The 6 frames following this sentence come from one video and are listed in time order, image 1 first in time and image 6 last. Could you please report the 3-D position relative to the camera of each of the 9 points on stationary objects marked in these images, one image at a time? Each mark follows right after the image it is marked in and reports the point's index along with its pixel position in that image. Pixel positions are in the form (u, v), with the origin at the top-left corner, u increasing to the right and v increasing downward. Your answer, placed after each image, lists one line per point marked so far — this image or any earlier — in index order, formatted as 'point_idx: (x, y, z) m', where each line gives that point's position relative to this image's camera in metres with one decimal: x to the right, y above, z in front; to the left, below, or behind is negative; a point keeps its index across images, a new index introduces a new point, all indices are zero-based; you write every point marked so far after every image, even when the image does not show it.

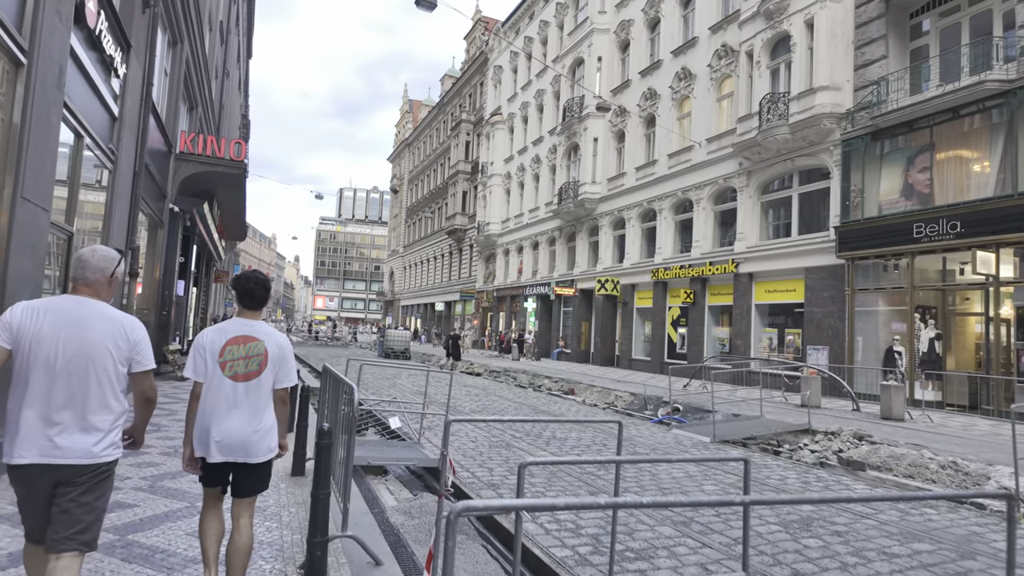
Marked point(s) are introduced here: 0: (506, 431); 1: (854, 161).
0: (-0.1, -2.3, +9.2) m
1: (+10.1, +3.7, +17.4) m
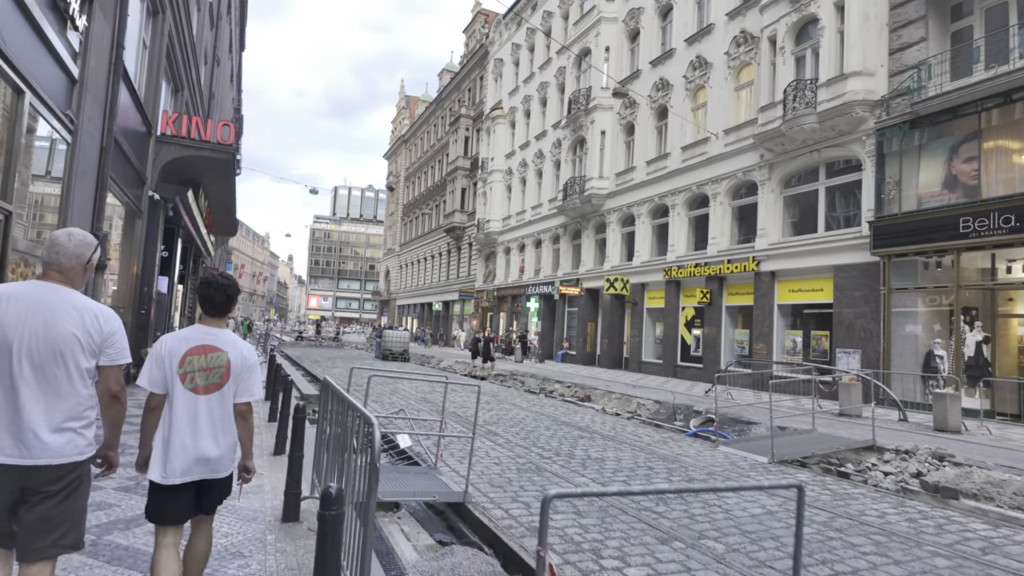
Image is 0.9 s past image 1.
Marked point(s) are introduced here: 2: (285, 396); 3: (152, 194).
0: (+0.3, -2.2, +7.9) m
1: (+10.4, +3.7, +16.2) m
2: (-3.0, -1.4, +7.9) m
3: (-7.7, +2.0, +12.6) m
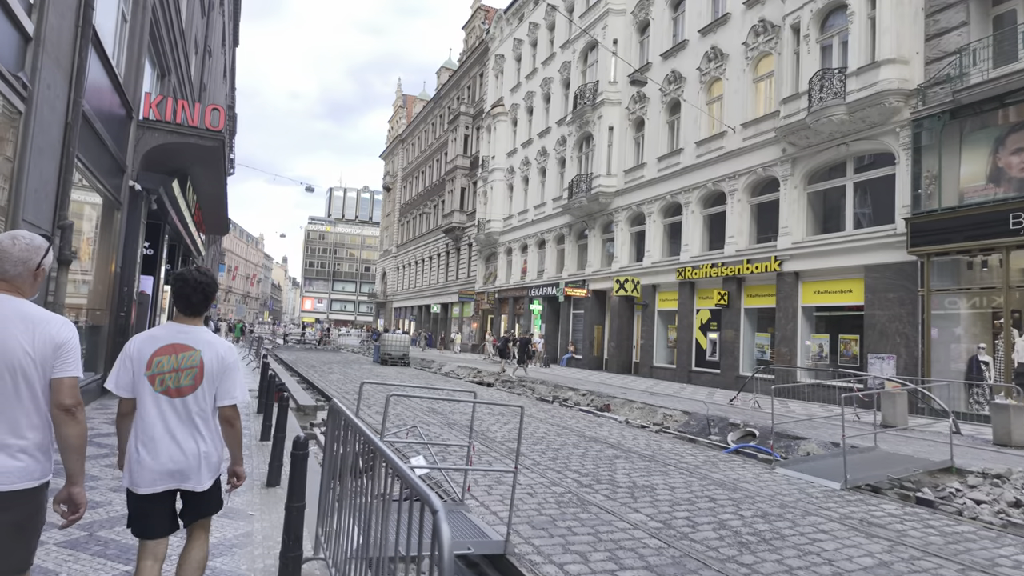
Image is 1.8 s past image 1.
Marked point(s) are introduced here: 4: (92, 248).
0: (+0.7, -2.2, +6.8) m
1: (+10.7, +3.7, +15.2) m
2: (-2.6, -1.4, +6.7) m
3: (-7.3, +2.0, +11.5) m
4: (-7.3, +0.7, +10.2) m
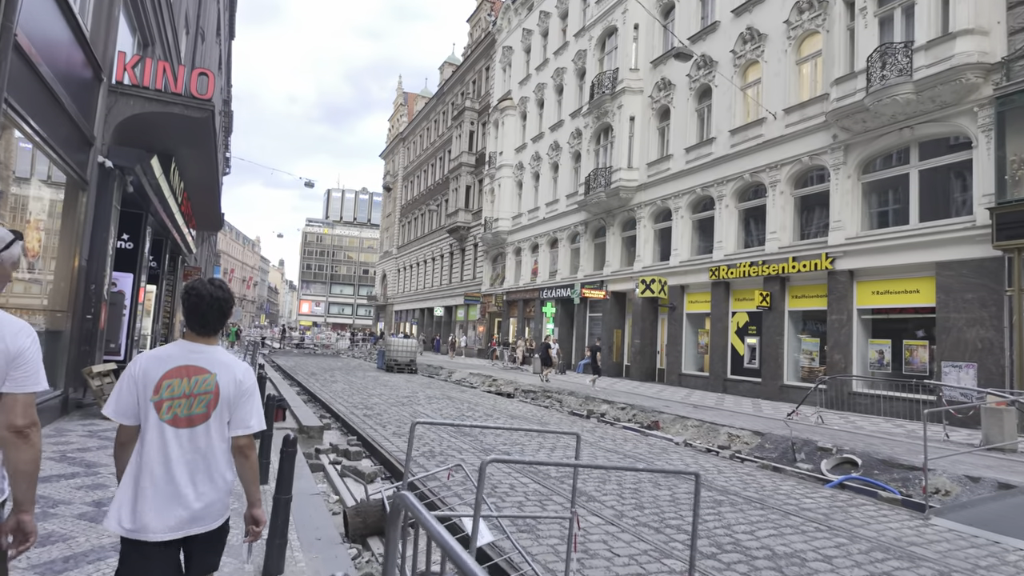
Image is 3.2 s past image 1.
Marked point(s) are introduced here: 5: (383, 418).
0: (+1.4, -2.1, +4.9) m
1: (+11.4, +3.7, +13.4) m
2: (-1.9, -1.3, +4.9) m
3: (-6.6, +2.1, +9.6) m
4: (-6.5, +0.7, +8.3) m
5: (-2.5, -2.5, +11.5) m
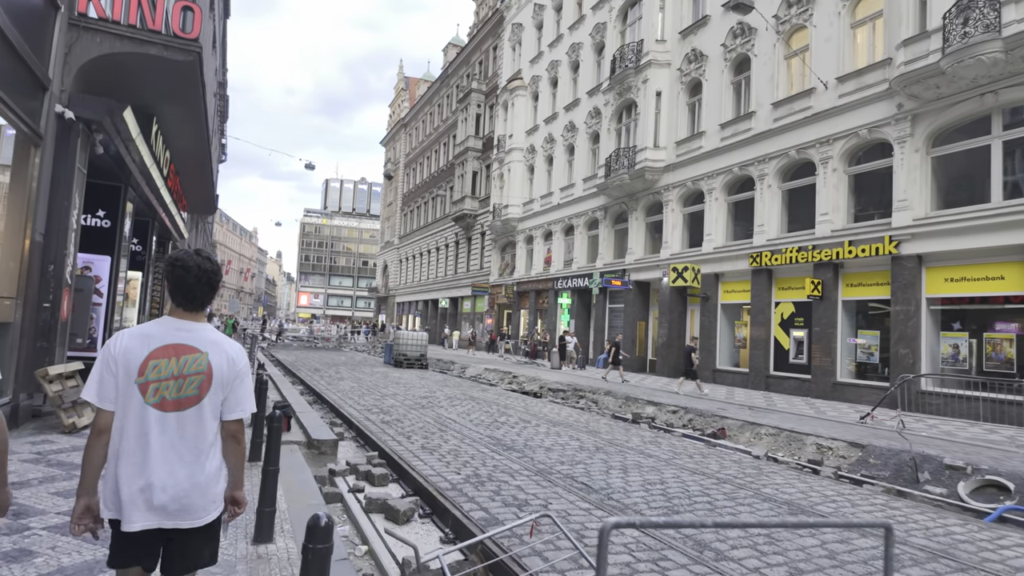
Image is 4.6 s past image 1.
0: (+2.2, -1.9, +3.2) m
1: (+12.1, +4.0, +11.6) m
2: (-1.1, -1.2, +3.1) m
3: (-5.9, +2.3, +7.7) m
4: (-5.8, +1.0, +6.5) m
5: (-1.8, -2.3, +9.7) m
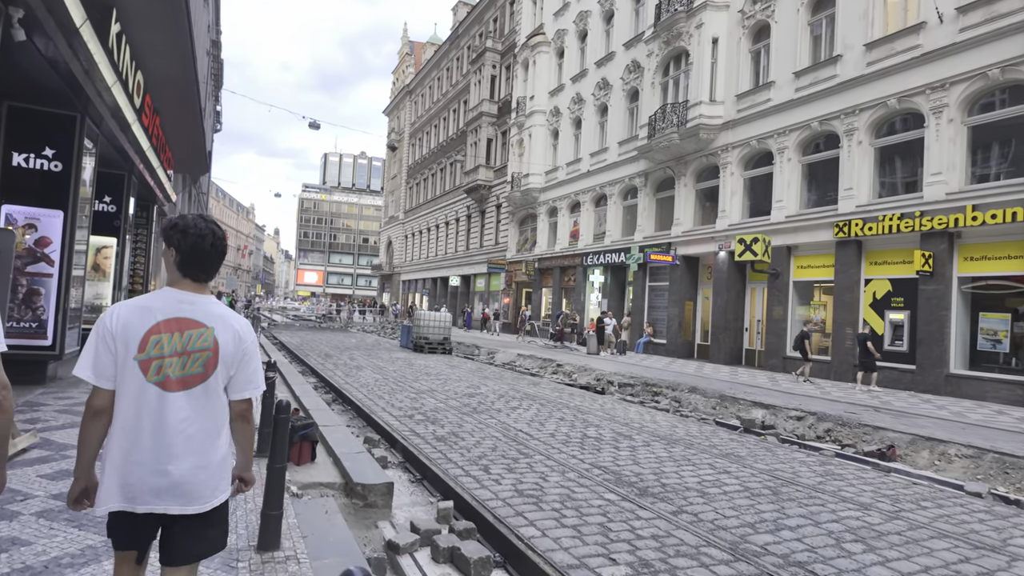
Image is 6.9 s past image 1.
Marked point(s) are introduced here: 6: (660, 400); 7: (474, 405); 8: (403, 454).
0: (+3.5, -1.8, +0.4) m
1: (+13.4, +4.4, +8.7) m
2: (+0.2, -1.0, +0.3) m
3: (-4.6, +2.6, +4.8) m
4: (-4.5, +1.3, +3.6) m
5: (-0.5, -1.9, +6.9) m
6: (+2.9, -2.2, +11.6) m
7: (-0.6, -2.0, +9.9) m
8: (-1.3, -1.9, +6.8) m
